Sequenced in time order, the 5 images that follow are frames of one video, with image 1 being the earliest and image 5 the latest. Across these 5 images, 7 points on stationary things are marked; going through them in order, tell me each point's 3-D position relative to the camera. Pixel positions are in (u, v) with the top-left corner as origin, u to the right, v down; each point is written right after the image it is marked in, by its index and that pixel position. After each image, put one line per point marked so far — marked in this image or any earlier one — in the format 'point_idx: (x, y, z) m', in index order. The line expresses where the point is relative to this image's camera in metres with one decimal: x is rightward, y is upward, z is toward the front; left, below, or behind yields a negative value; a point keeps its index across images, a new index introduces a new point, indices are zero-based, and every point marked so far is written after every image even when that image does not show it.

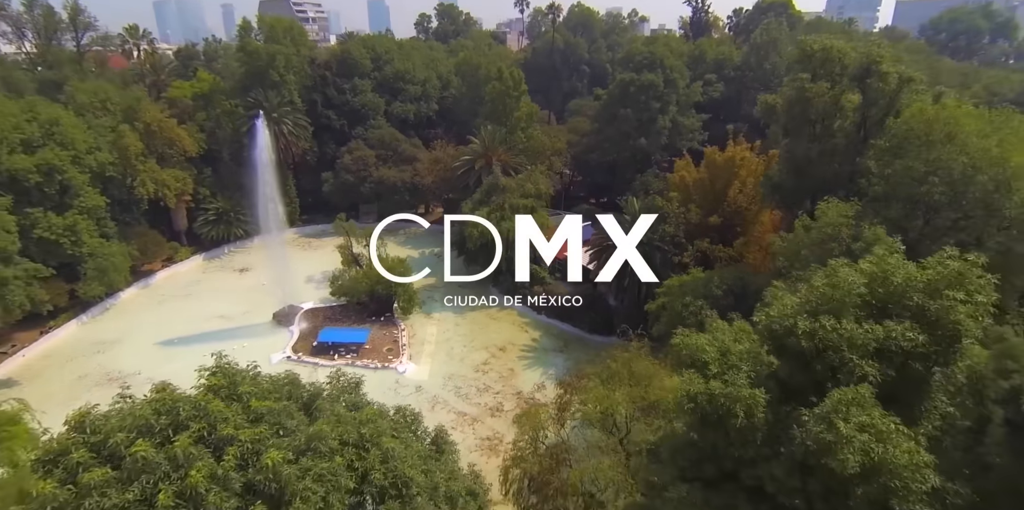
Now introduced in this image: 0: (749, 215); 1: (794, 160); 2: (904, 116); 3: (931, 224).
0: (+7.3, +1.2, +17.4) m
1: (+7.4, +2.5, +14.8) m
2: (+7.8, +2.8, +11.3) m
3: (+7.5, +0.6, +10.0) m
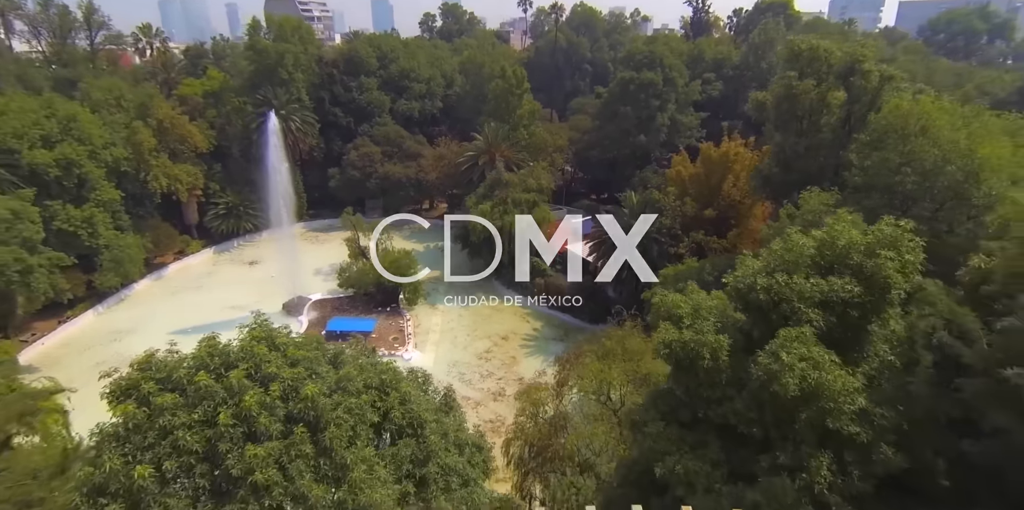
0: (+7.4, +1.5, +18.1) m
1: (+7.5, +2.8, +15.5) m
2: (+7.9, +3.1, +12.0) m
3: (+7.6, +0.8, +10.7) m
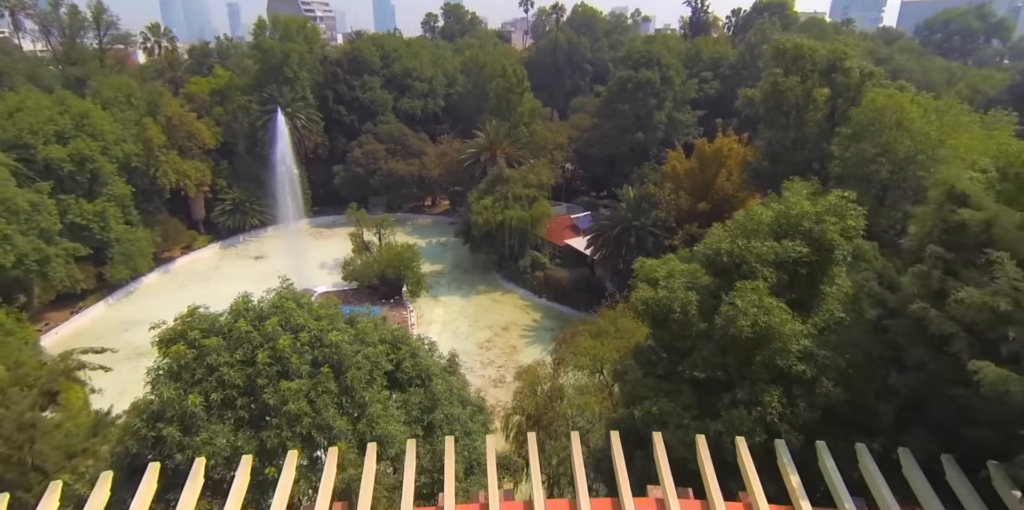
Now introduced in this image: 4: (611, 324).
0: (+7.4, +1.8, +18.8) m
1: (+7.5, +3.1, +16.1) m
2: (+7.9, +3.4, +12.7) m
3: (+7.5, +1.1, +11.4) m
4: (+2.1, -1.4, +11.8) m
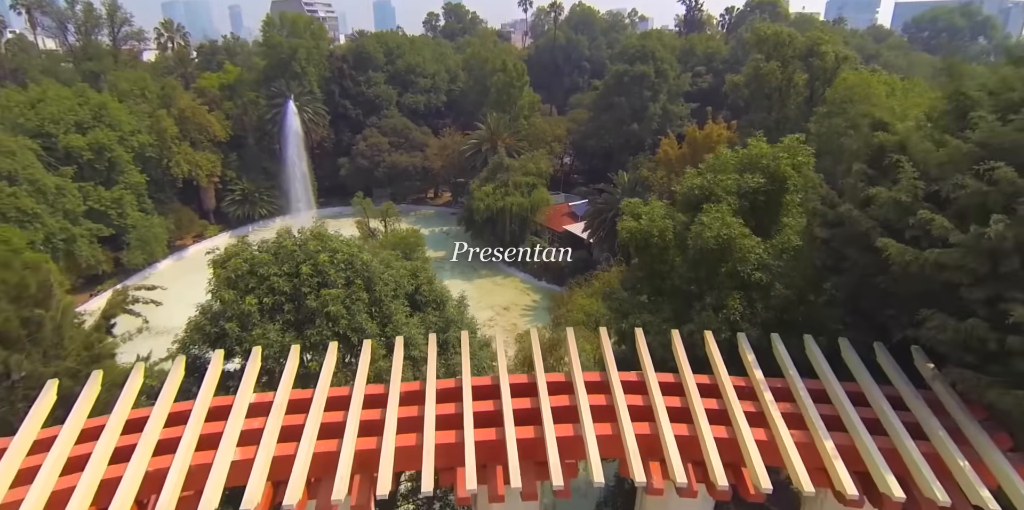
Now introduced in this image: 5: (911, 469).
0: (+7.4, +2.5, +19.7) m
1: (+7.5, +3.8, +17.1) m
2: (+7.9, +4.1, +13.6) m
3: (+7.6, +1.8, +12.3) m
4: (+2.1, -0.7, +12.7) m
5: (+2.9, -1.6, +4.1) m
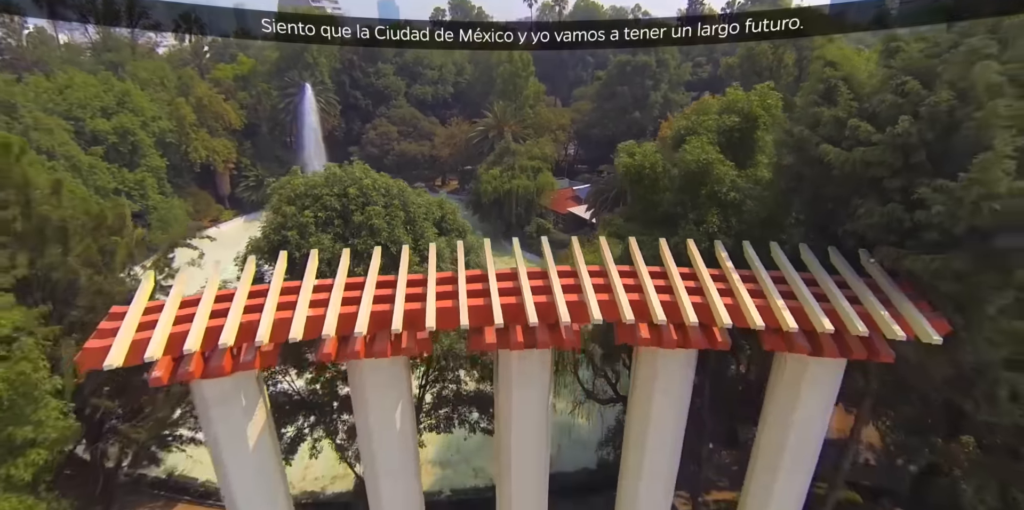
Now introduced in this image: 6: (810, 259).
0: (+7.7, +3.4, +20.8) m
1: (+7.8, +4.7, +18.2) m
2: (+8.1, +5.0, +14.7) m
3: (+7.8, +2.7, +13.4) m
4: (+2.3, +0.2, +13.8) m
5: (+3.1, -0.6, +5.2) m
6: (+3.1, 0.0, +5.9) m
